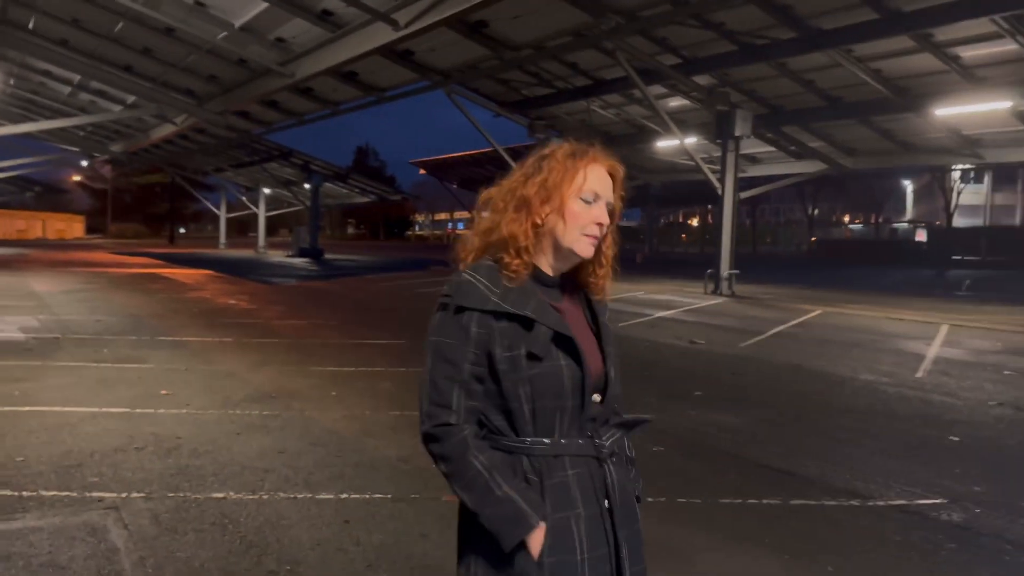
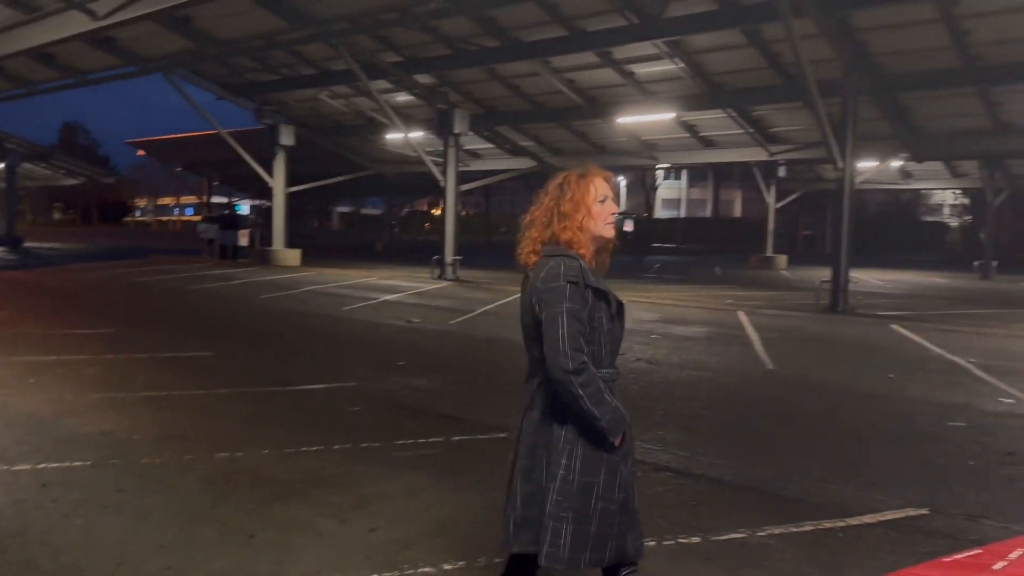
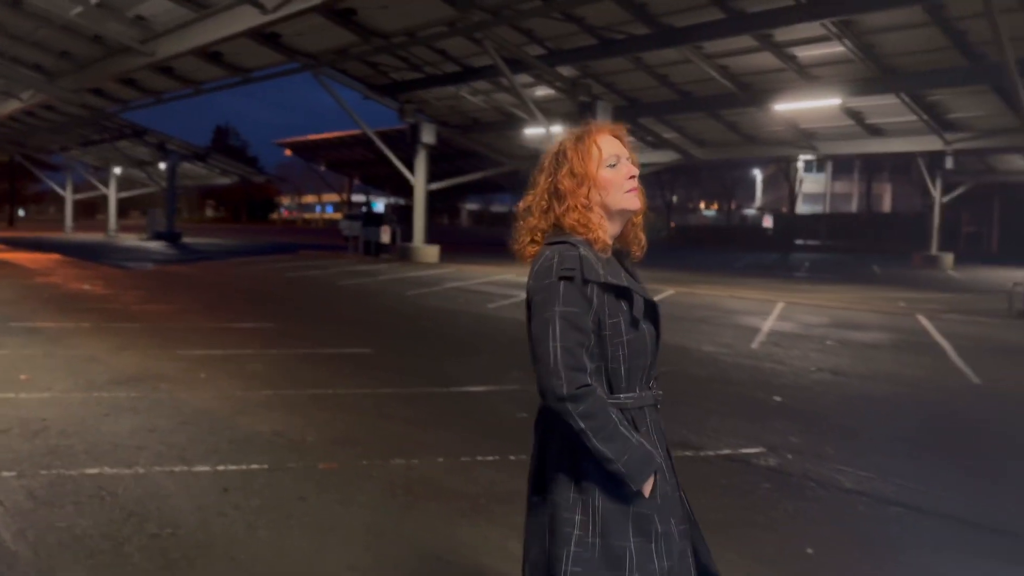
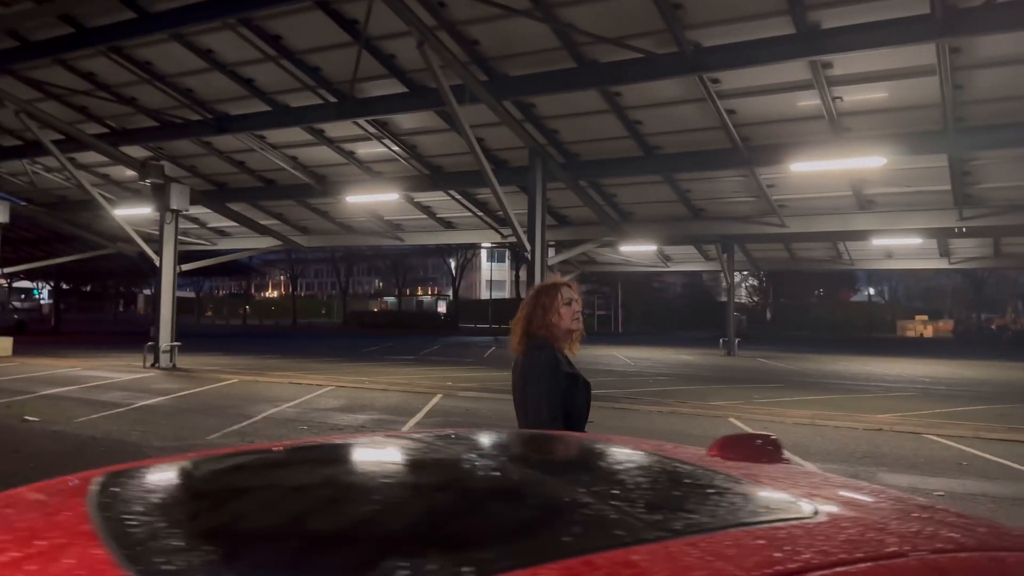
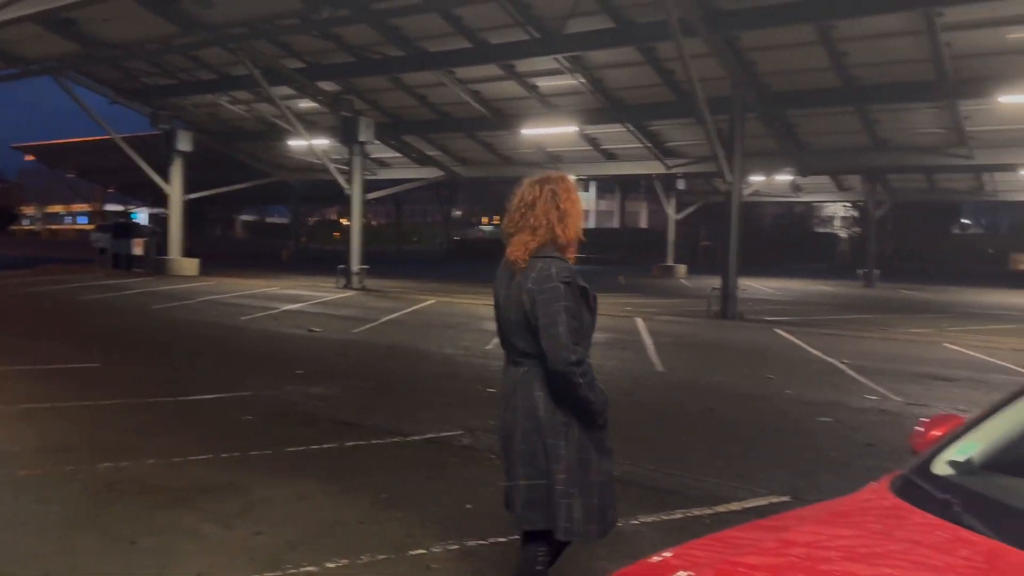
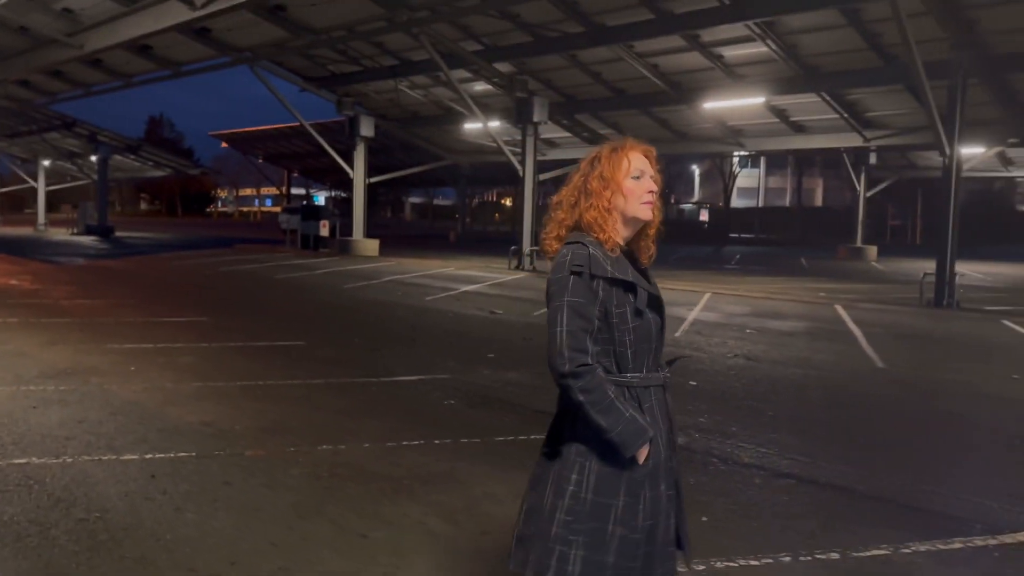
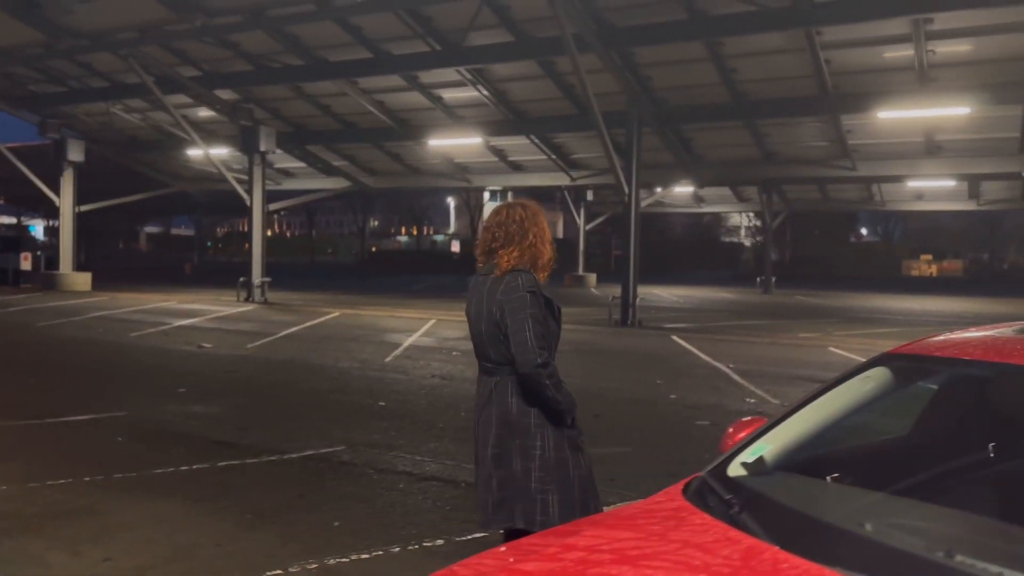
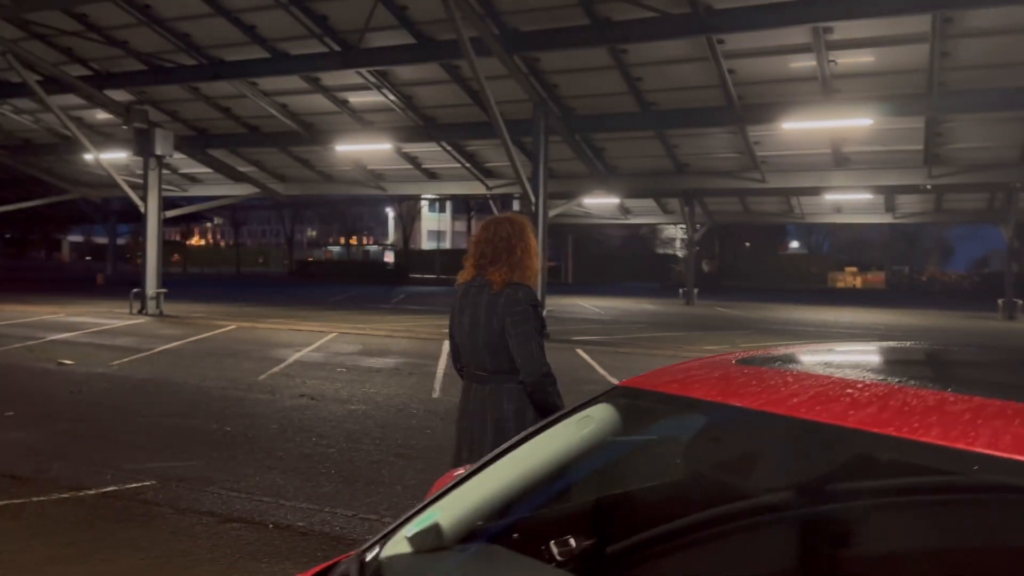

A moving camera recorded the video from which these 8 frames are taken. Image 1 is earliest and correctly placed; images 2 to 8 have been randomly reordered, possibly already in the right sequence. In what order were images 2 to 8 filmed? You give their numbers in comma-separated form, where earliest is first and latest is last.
3, 6, 2, 5, 7, 8, 4
